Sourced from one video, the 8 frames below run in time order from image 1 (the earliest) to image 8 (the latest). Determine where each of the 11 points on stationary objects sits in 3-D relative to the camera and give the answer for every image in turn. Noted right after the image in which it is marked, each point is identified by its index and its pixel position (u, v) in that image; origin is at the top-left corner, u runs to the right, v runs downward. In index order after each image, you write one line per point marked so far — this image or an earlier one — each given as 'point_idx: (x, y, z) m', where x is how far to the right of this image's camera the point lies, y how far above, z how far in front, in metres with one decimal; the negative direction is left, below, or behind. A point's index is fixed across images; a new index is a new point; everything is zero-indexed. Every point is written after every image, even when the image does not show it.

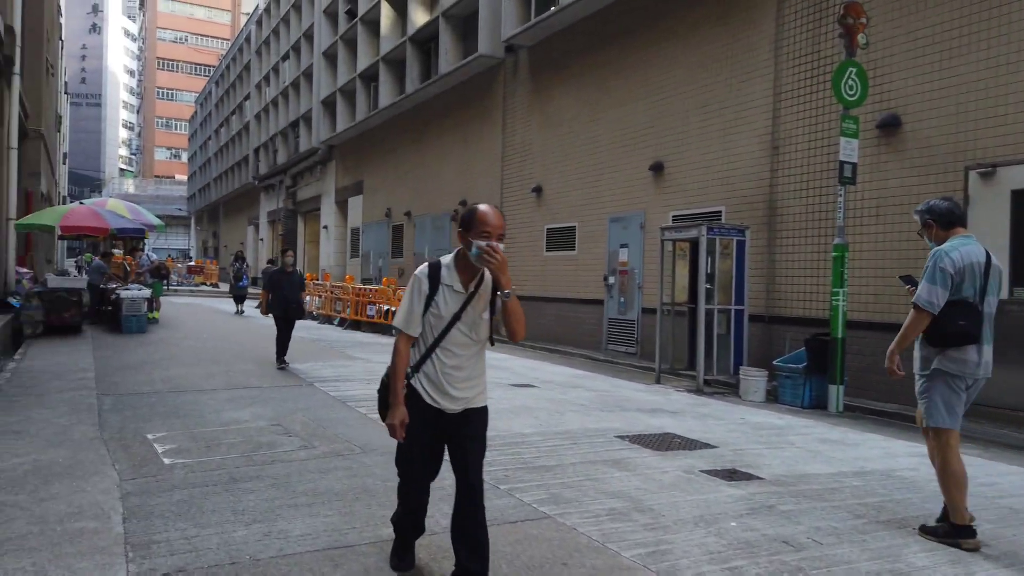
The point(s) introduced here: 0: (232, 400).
0: (-2.8, -1.1, +7.5) m
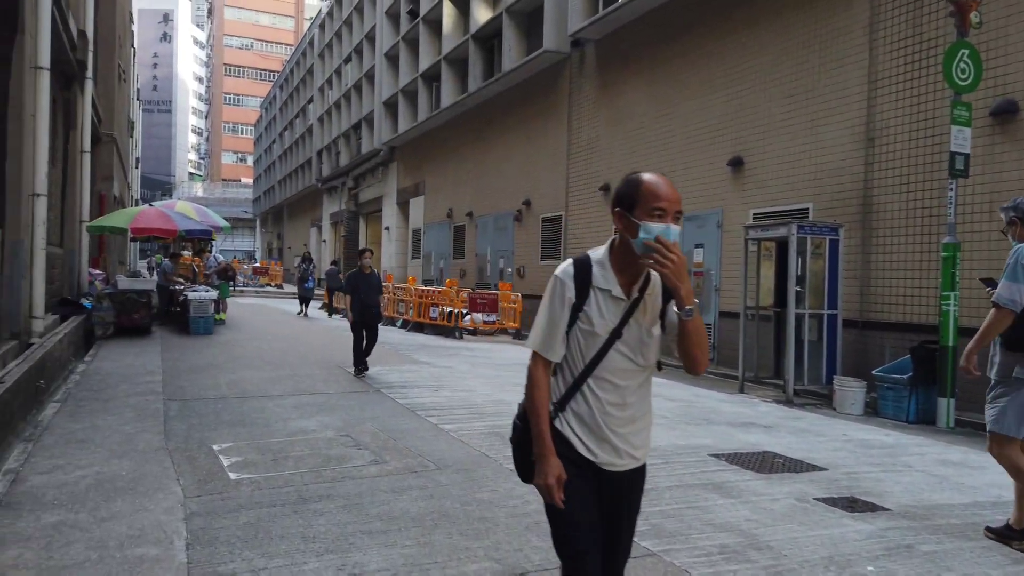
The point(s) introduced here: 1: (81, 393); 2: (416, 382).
0: (-2.0, -1.1, +7.2) m
1: (-4.4, -1.1, +7.8) m
2: (-1.1, -1.1, +8.8) m
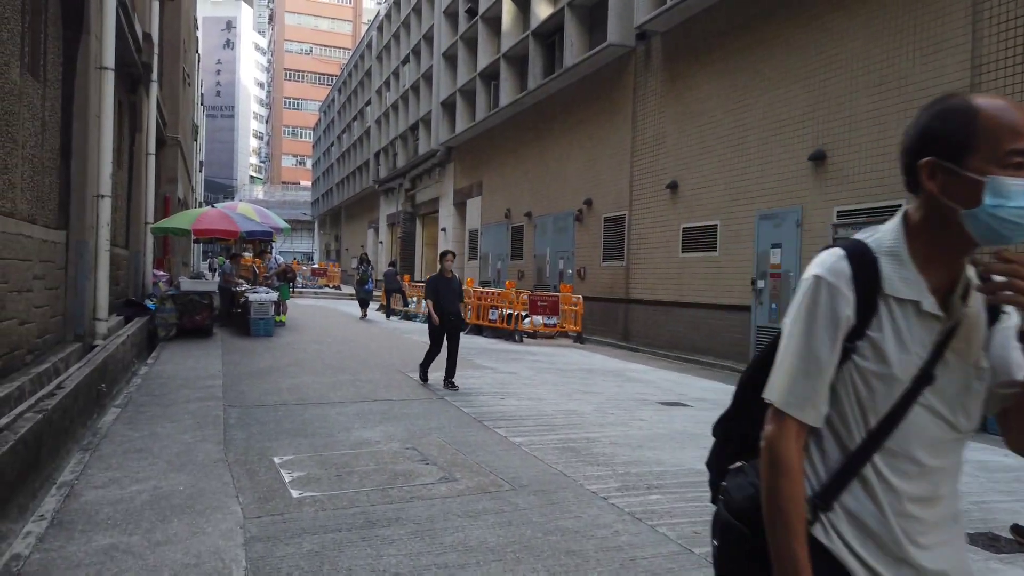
0: (-1.4, -1.2, +6.9) m
1: (-3.7, -1.1, +7.6) m
2: (-0.4, -1.1, +8.4) m
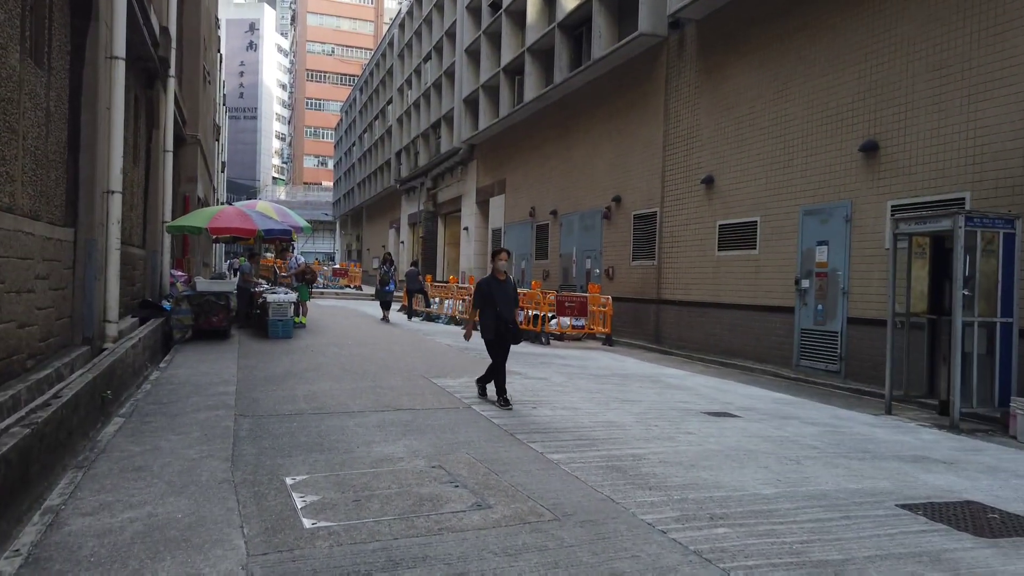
0: (-1.1, -1.2, +6.3) m
1: (-3.4, -1.1, +7.1) m
2: (0.0, -1.1, +7.9) m
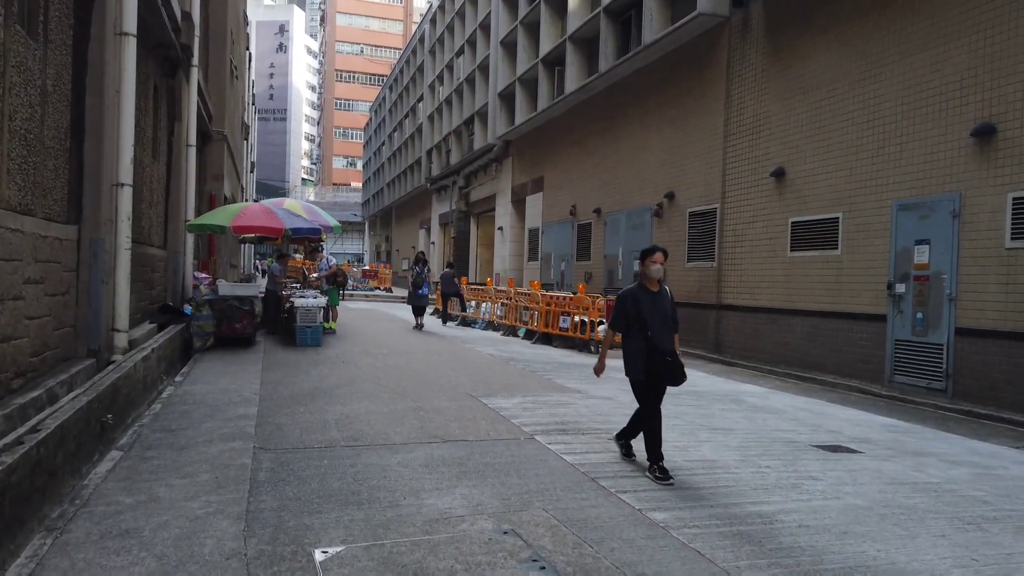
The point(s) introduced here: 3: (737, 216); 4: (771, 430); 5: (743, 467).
0: (-0.5, -1.2, +5.1) m
1: (-2.8, -1.2, +6.0) m
2: (+0.6, -1.2, +6.6) m
3: (+4.0, +1.3, +13.5) m
4: (+2.3, -1.3, +6.8) m
5: (+1.6, -1.2, +5.3) m
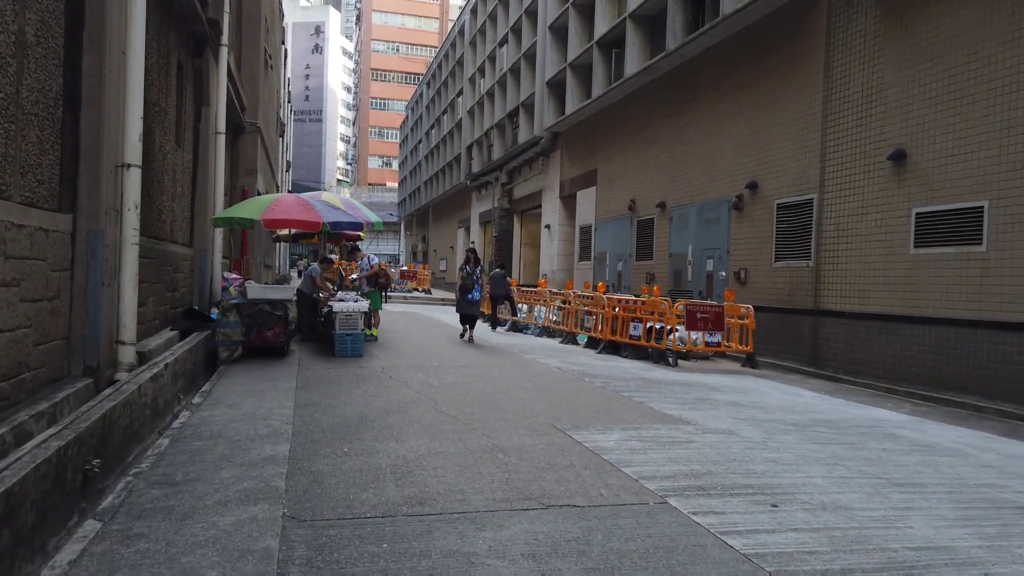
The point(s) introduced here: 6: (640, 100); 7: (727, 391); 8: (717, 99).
0: (+0.1, -1.2, +3.5) m
1: (-2.1, -1.2, +4.5) m
2: (+1.3, -1.2, +4.9) m
3: (+5.0, +1.2, +11.6) m
4: (+3.0, -1.3, +5.0) m
5: (+2.3, -1.3, +3.6) m
6: (+3.2, +4.7, +19.0) m
7: (+2.6, -1.2, +9.1) m
8: (+4.1, +3.8, +15.4) m
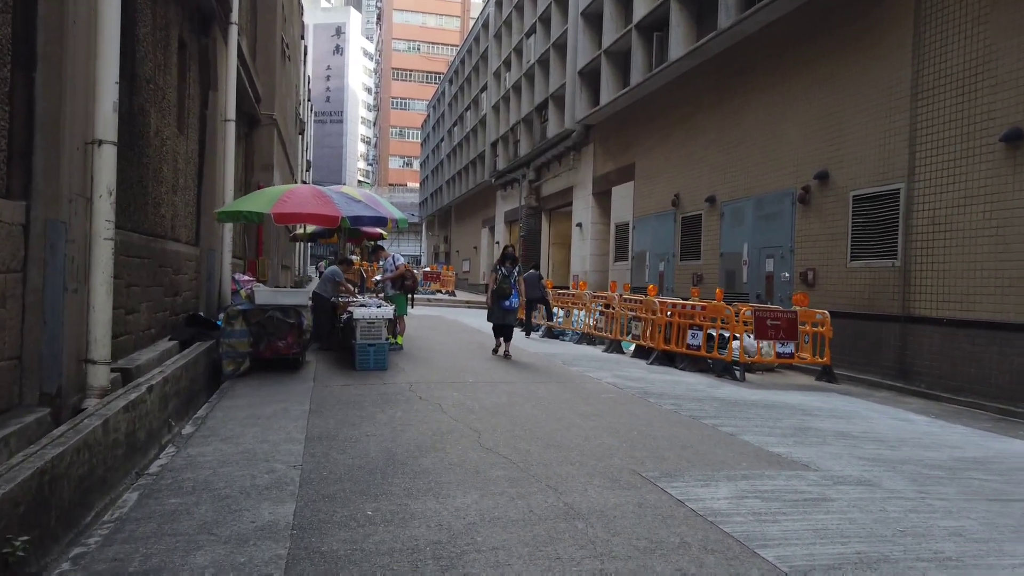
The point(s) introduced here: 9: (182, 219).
0: (+0.5, -1.3, +2.0) m
1: (-1.7, -1.2, +3.1) m
2: (+1.7, -1.2, +3.5) m
3: (+5.6, +1.2, +10.1) m
4: (+3.5, -1.3, +3.5) m
5: (+2.7, -1.3, +2.1) m
6: (+4.0, +4.6, +17.4) m
7: (+3.1, -1.2, +7.6) m
8: (+4.8, +3.8, +13.9) m
9: (-4.7, +1.0, +10.7) m
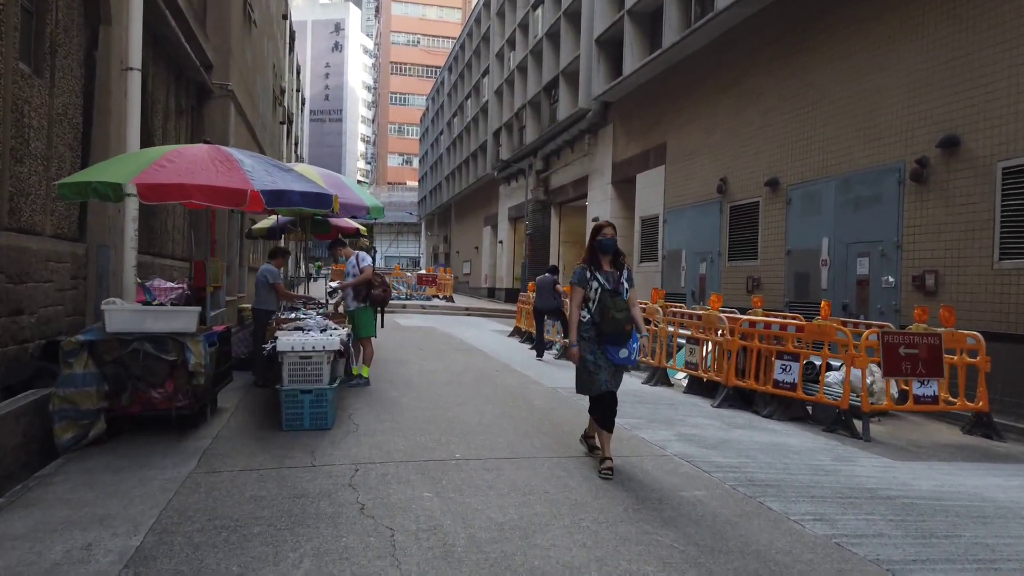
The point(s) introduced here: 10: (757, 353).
0: (+0.6, -1.4, -1.4) m
1: (-1.6, -1.3, -0.3) m
2: (+1.8, -1.3, 0.0) m
3: (+5.7, +1.1, +6.6) m
4: (+3.5, -1.4, 0.0) m
5: (+2.7, -1.4, -1.4) m
6: (+4.1, +4.5, +14.0) m
7: (+3.2, -1.3, +4.1) m
8: (+4.9, +3.7, +10.4) m
9: (-4.6, +0.8, +7.3) m
10: (+2.6, -0.7, +8.2) m
